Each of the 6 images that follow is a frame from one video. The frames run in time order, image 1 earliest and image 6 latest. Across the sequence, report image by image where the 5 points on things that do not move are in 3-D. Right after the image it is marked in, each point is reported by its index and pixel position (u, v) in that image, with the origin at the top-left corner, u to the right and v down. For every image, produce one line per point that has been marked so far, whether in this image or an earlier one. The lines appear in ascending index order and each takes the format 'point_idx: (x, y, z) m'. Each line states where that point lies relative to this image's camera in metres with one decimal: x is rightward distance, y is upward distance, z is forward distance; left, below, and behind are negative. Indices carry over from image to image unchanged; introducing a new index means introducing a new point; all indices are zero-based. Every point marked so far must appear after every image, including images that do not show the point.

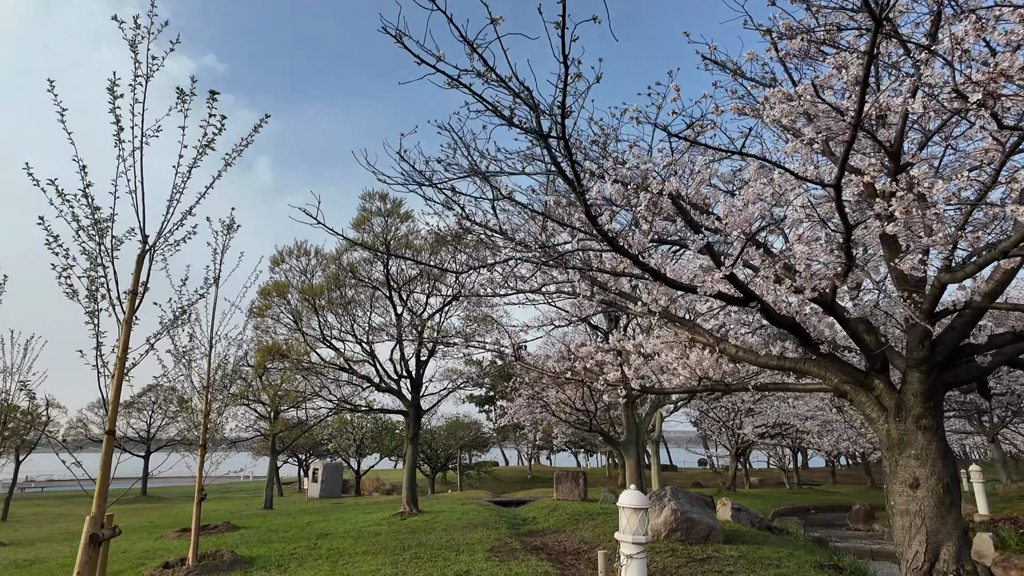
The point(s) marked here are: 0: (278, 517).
0: (-6.6, -6.5, +17.1) m
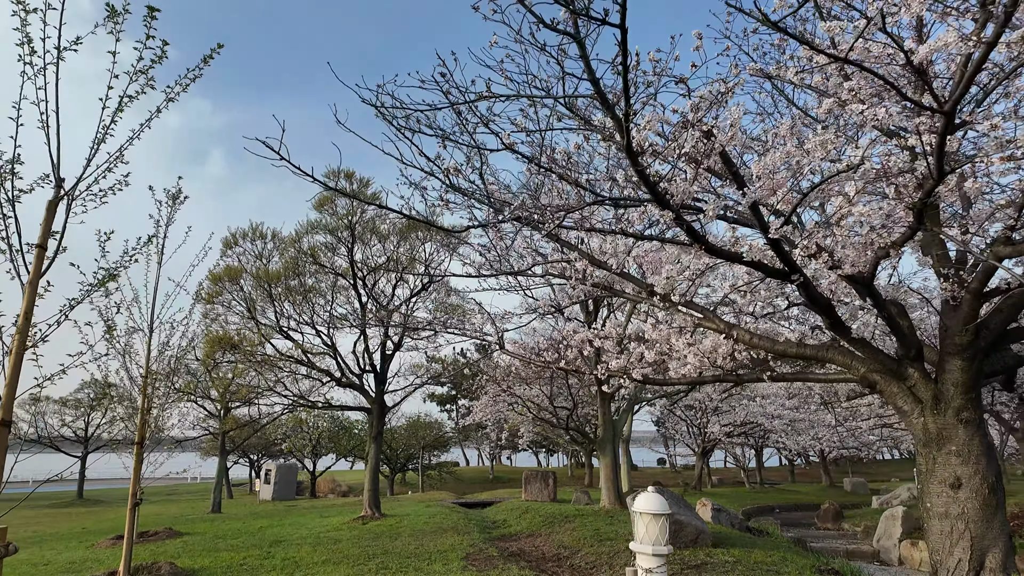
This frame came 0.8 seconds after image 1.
0: (-7.5, -6.2, +15.9) m
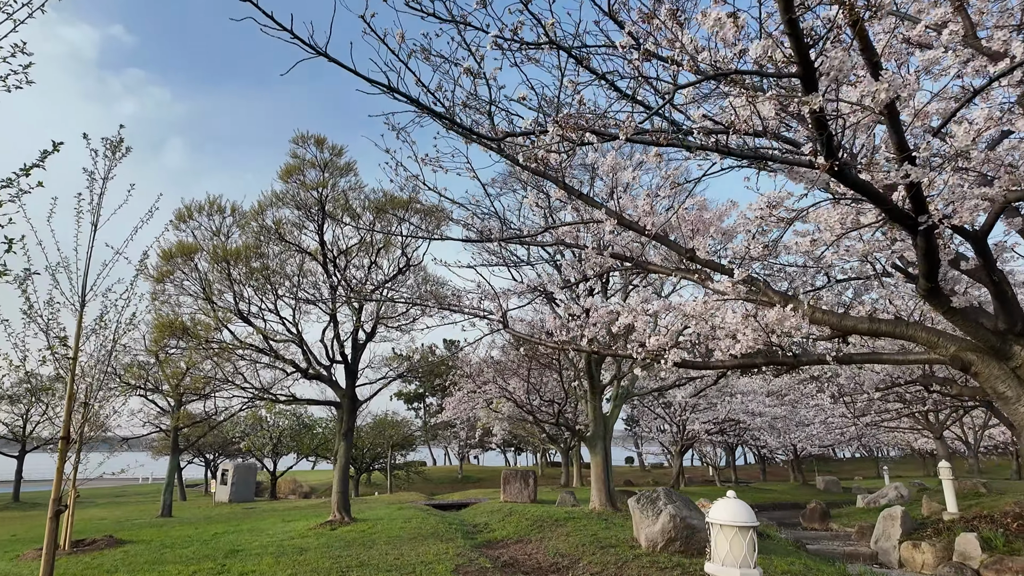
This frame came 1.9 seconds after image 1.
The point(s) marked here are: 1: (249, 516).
0: (-8.0, -5.7, +14.4) m
1: (-7.0, -6.1, +16.1) m
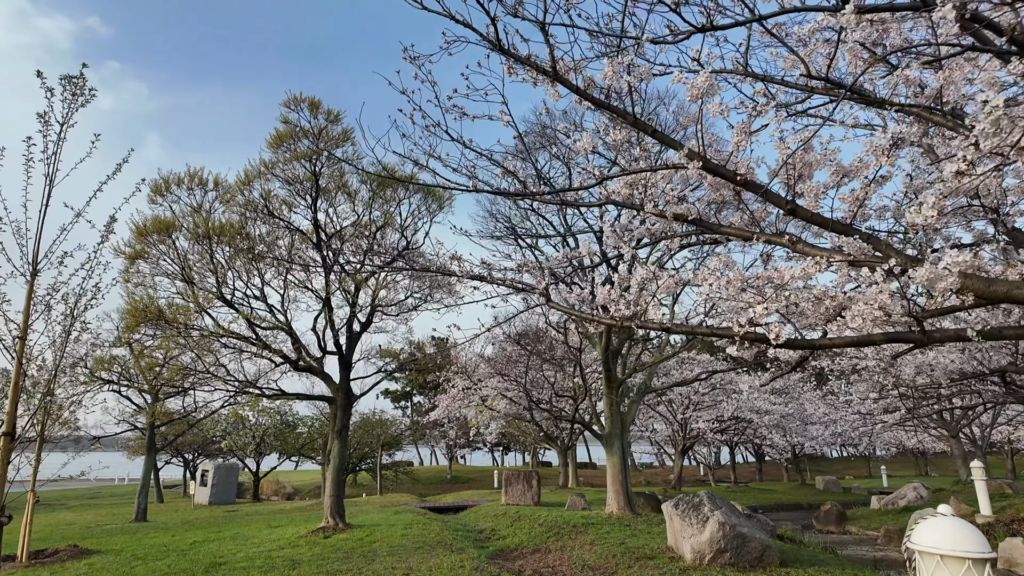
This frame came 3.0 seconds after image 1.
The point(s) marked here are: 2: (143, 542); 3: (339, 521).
0: (-7.9, -5.4, +13.2) m
1: (-6.9, -5.8, +14.9) m
2: (-7.3, -5.0, +12.0) m
3: (-3.1, -4.2, +10.7) m
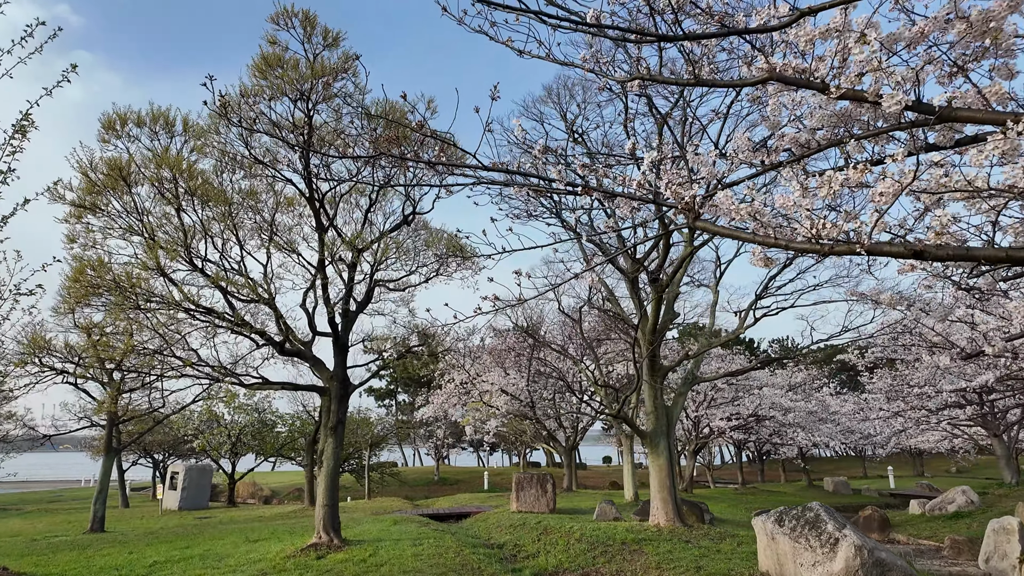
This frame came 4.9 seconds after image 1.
0: (-7.5, -4.8, +11.2) m
1: (-6.6, -5.2, +12.9) m
2: (-6.9, -4.5, +9.9) m
3: (-2.6, -3.7, +8.9) m
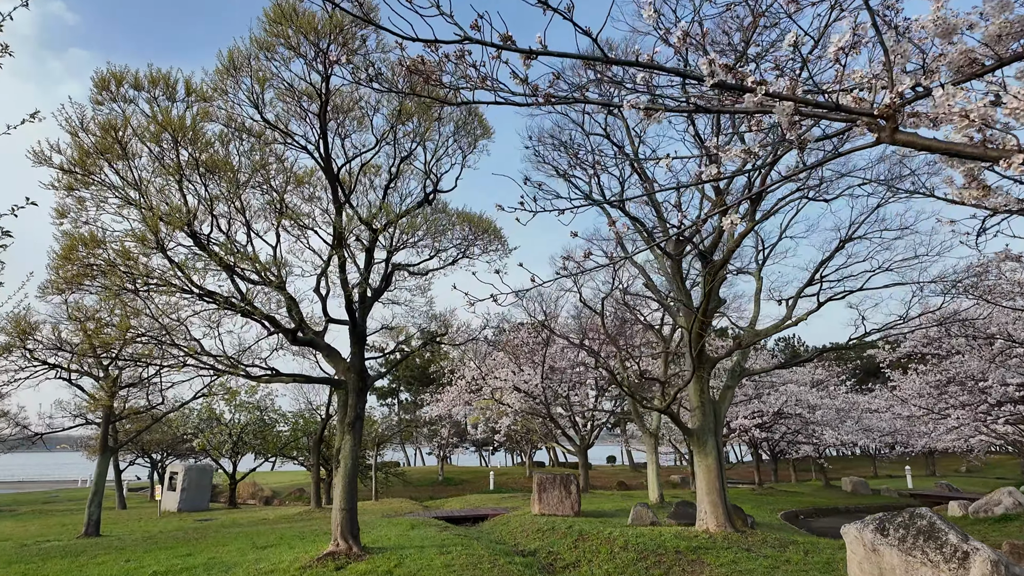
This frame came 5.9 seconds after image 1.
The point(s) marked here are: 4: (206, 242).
0: (-7.0, -4.6, +10.3) m
1: (-6.1, -5.0, +12.0) m
2: (-6.4, -4.2, +9.1) m
3: (-2.1, -3.4, +8.0) m
4: (-4.2, +0.6, +8.4) m
